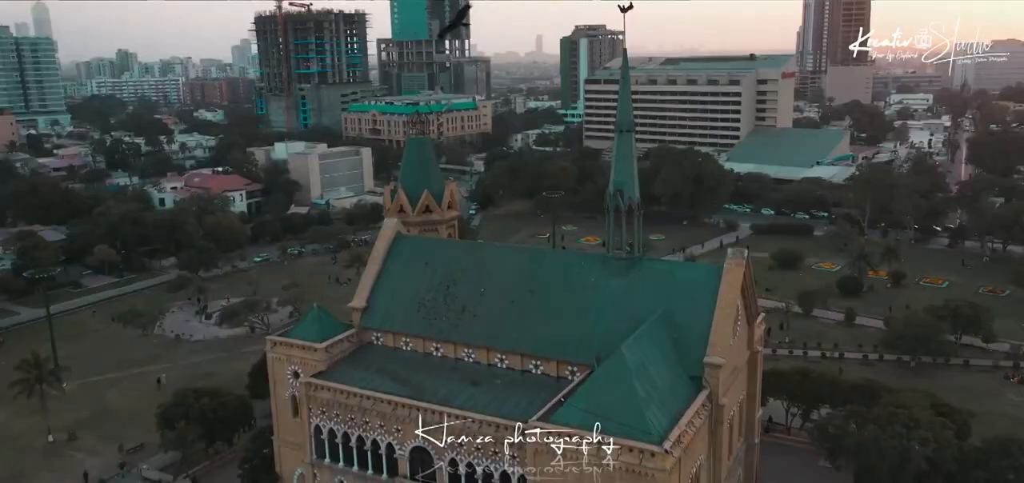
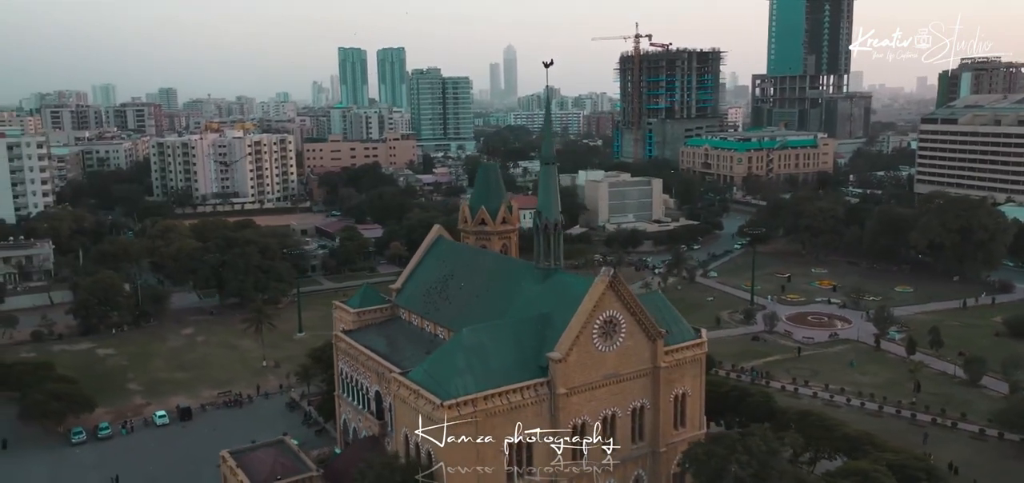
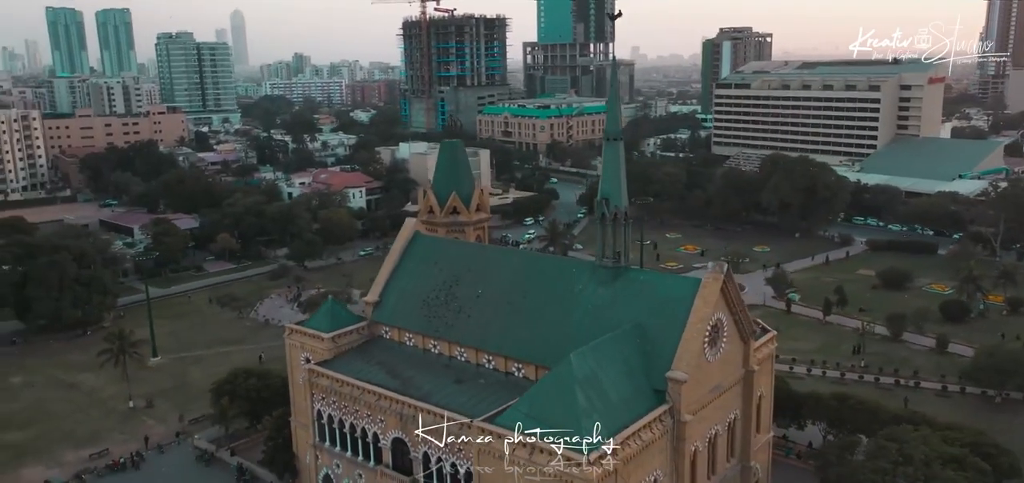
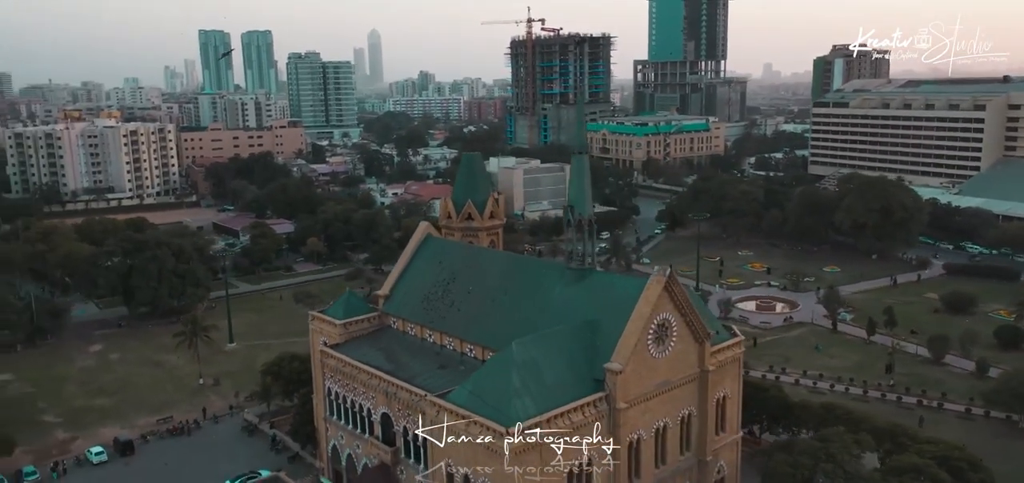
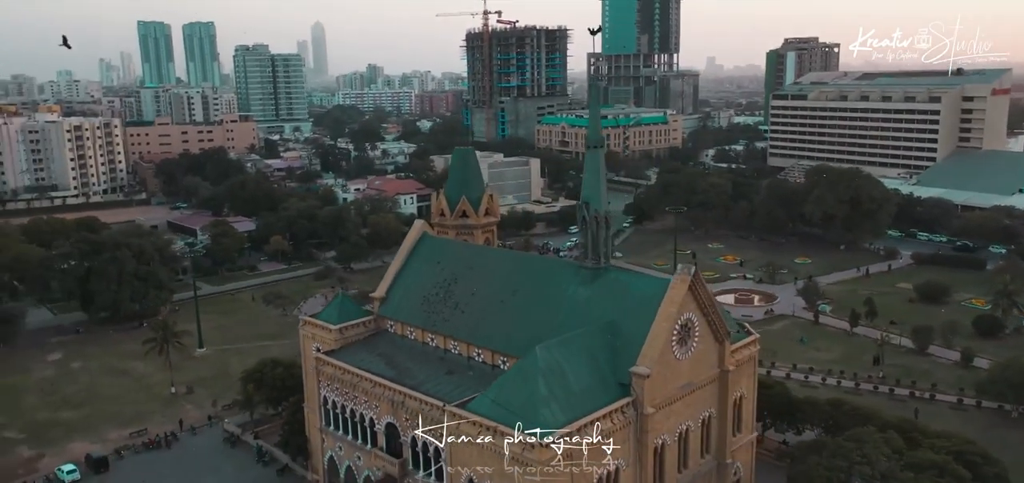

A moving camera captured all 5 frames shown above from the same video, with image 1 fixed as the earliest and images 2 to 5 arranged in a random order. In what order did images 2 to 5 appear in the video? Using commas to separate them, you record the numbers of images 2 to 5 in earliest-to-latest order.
3, 5, 4, 2
